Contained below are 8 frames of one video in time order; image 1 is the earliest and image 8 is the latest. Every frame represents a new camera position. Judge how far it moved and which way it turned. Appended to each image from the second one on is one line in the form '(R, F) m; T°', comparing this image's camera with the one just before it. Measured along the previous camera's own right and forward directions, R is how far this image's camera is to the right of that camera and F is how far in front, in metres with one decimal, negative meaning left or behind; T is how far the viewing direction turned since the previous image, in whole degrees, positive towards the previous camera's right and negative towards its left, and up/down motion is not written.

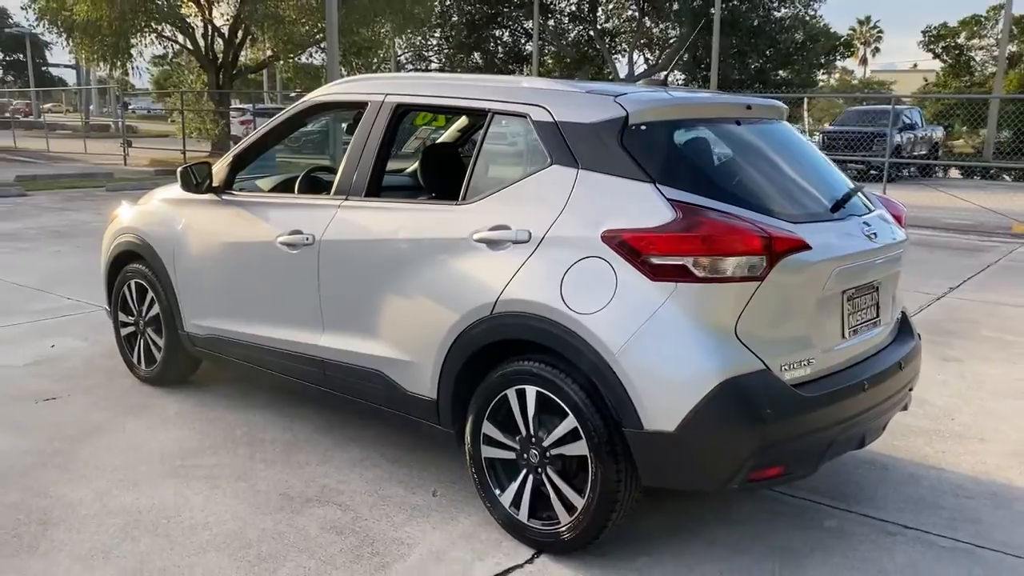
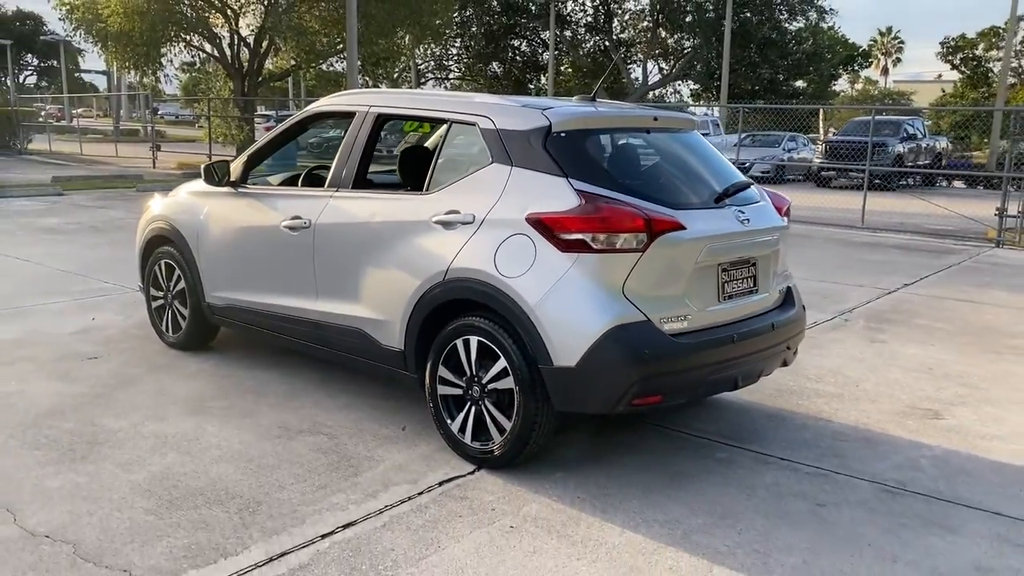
(+0.3, -0.8) m; -1°
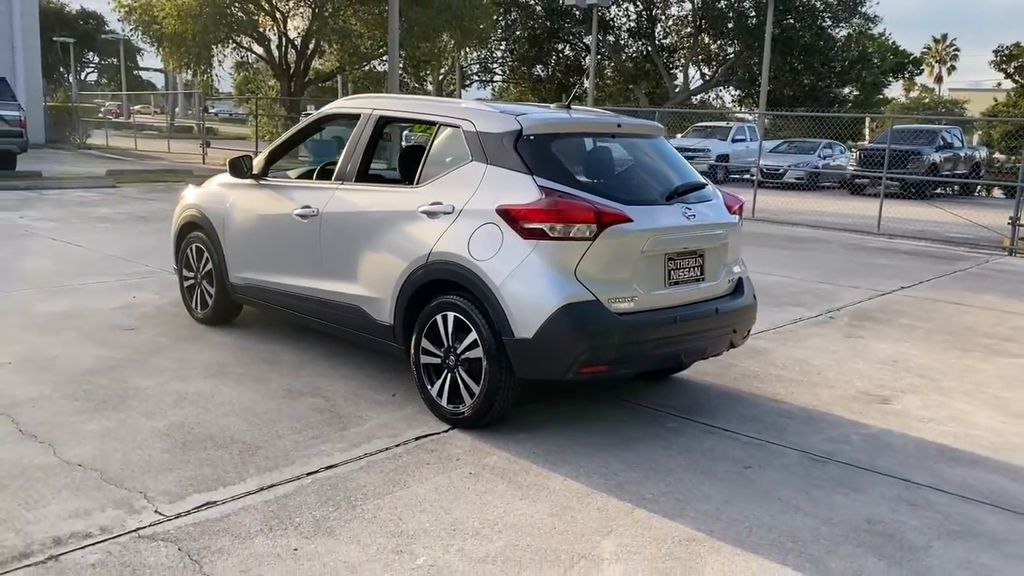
(+0.4, -0.5) m; -3°
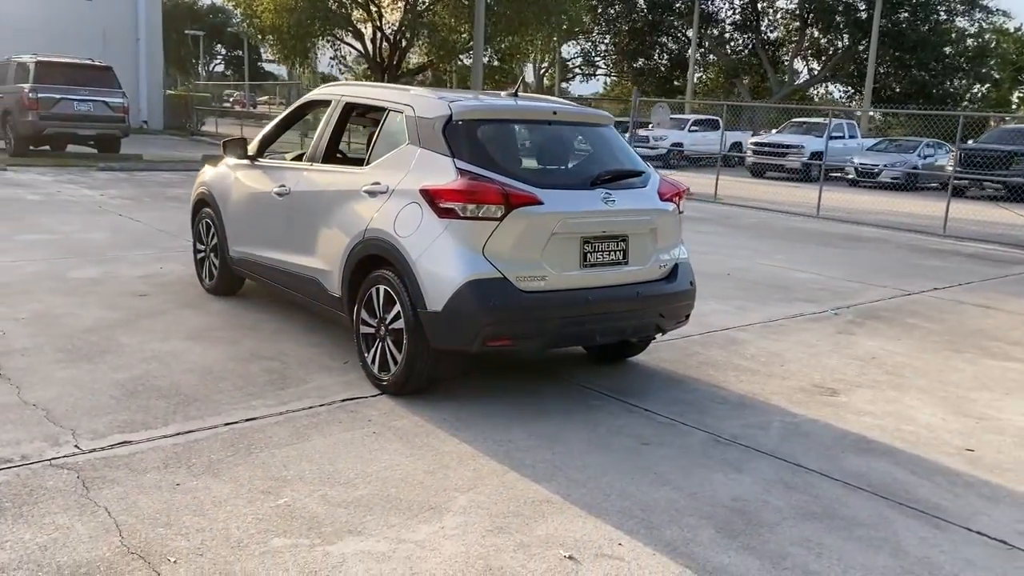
(+1.0, -0.2) m; -7°
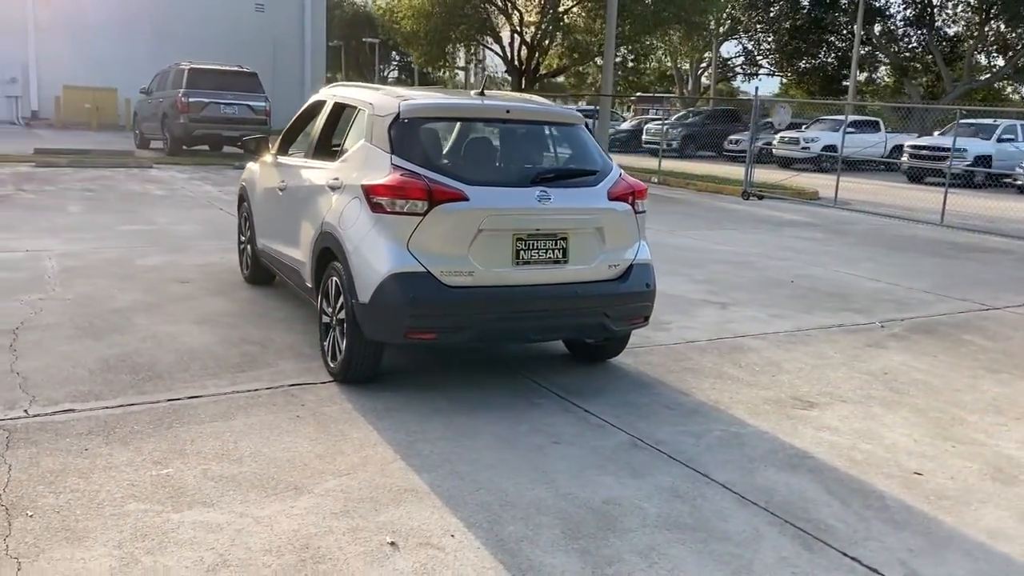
(+1.2, +0.1) m; -11°
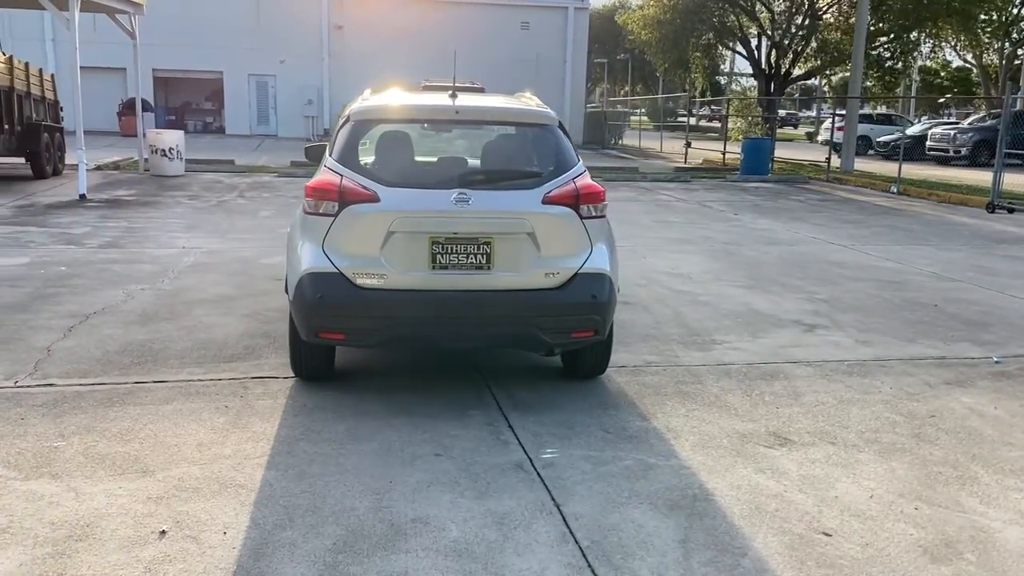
(+1.8, +0.5) m; -19°
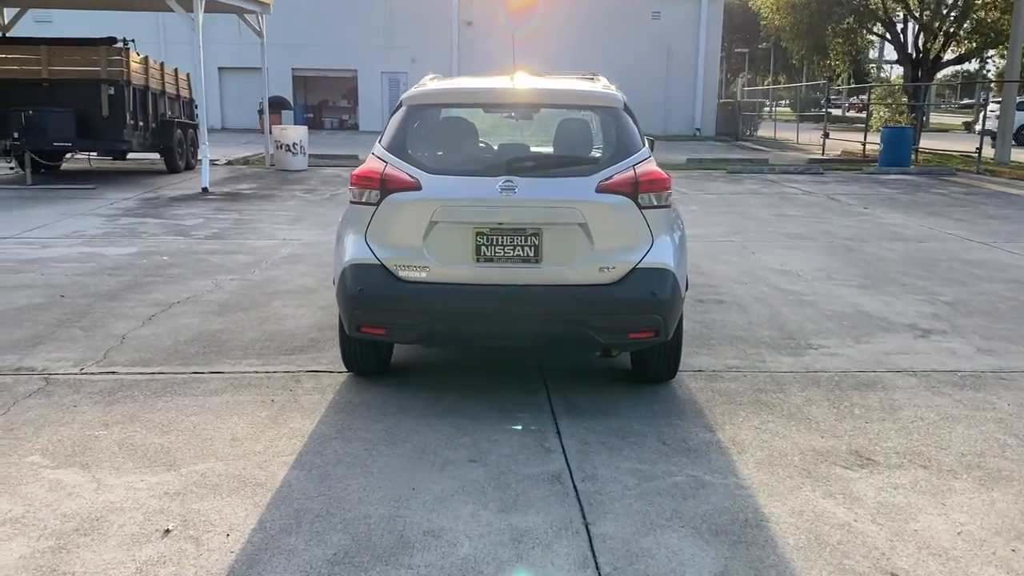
(+0.4, +0.3) m; -9°
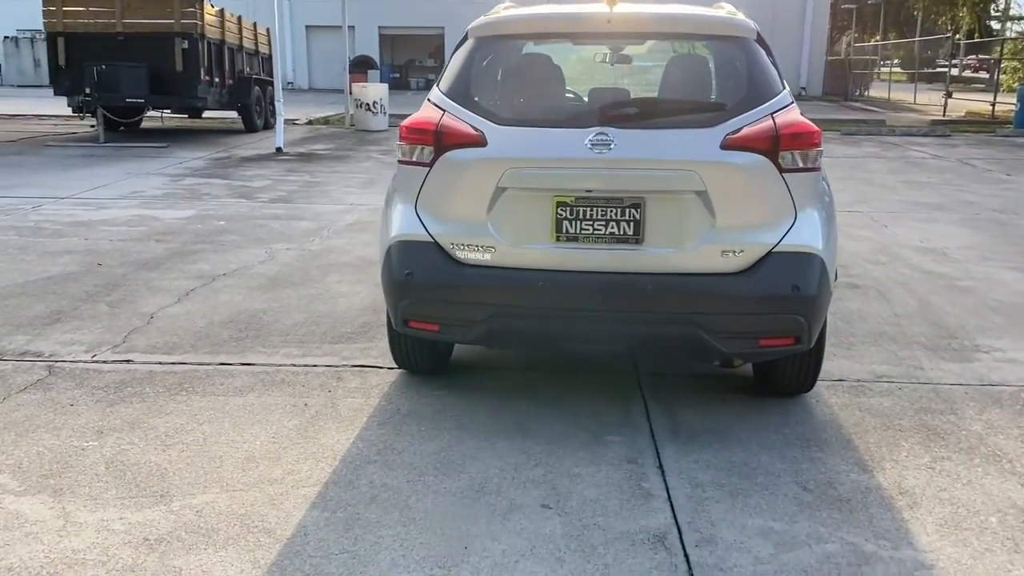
(0.0, +1.0) m; -6°
